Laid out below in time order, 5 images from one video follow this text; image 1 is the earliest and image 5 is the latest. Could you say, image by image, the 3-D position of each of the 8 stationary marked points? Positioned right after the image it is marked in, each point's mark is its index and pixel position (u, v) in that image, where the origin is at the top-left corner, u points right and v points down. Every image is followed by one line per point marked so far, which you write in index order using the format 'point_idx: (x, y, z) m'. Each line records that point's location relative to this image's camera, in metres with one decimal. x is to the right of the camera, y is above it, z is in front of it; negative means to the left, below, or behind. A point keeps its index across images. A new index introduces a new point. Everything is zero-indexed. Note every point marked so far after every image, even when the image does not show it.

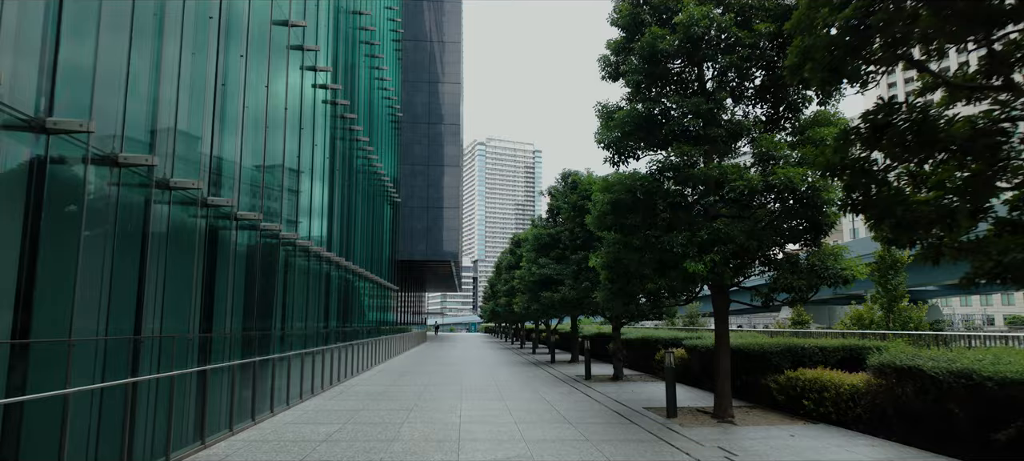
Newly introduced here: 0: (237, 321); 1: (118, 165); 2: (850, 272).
0: (-10.0, -3.4, +15.5) m
1: (-9.3, +1.5, +9.9) m
2: (+8.3, -1.0, +10.2) m
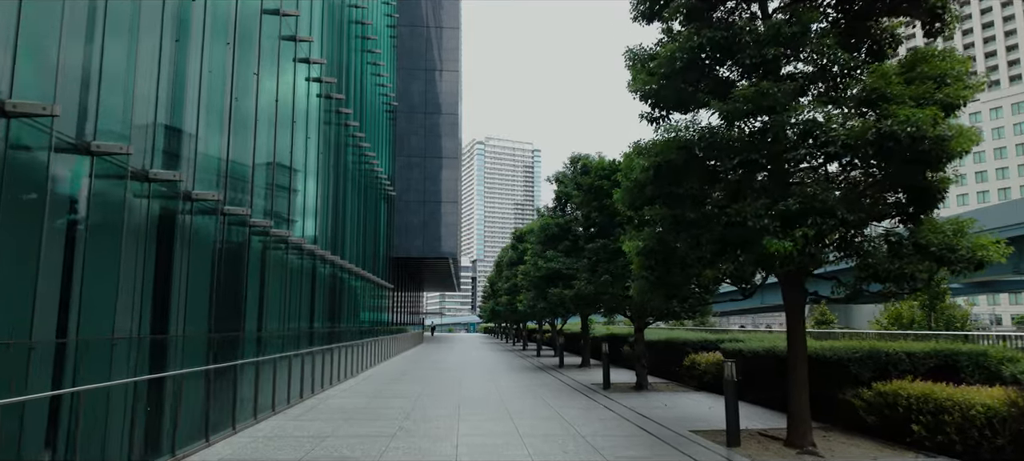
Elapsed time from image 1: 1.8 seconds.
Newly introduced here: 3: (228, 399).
0: (-9.7, -2.8, +12.9) m
1: (-9.0, +2.1, +7.3) m
2: (+8.5, -0.5, +7.6) m
3: (-7.8, -4.6, +11.2) m
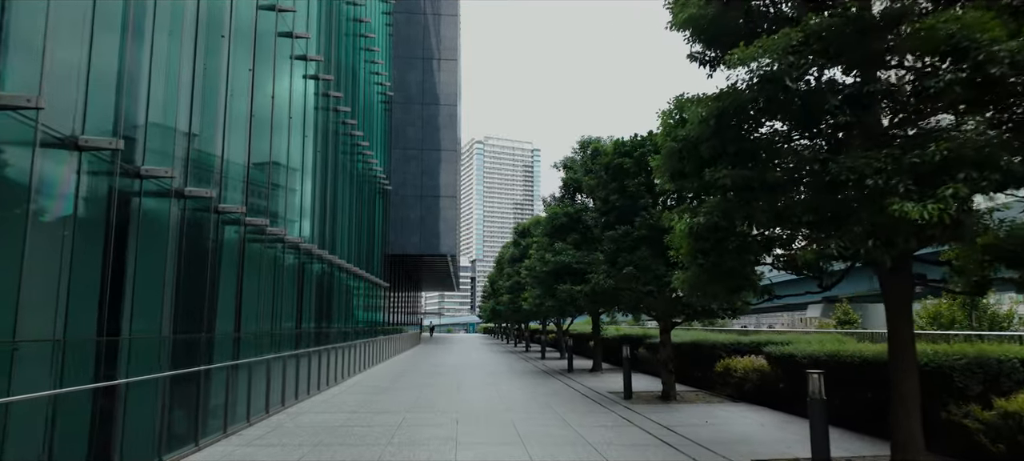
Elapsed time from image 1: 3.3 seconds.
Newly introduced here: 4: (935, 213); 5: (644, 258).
0: (-9.5, -2.3, +10.7) m
1: (-8.8, +2.6, +5.2) m
2: (+8.8, 0.0, +5.6) m
3: (-7.5, -4.1, +9.1) m
4: (+4.8, +0.2, +4.8) m
5: (+4.0, -0.8, +12.8) m
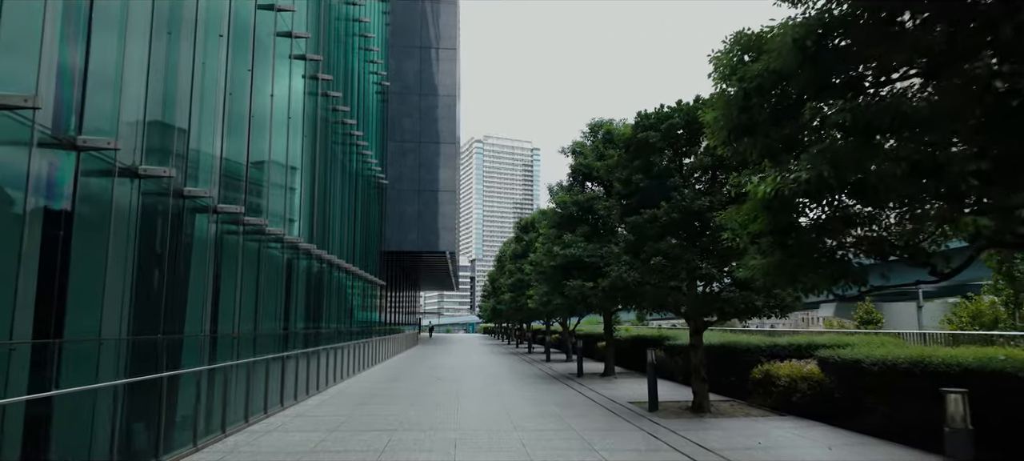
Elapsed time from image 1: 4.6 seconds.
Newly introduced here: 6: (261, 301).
0: (-9.3, -1.9, +8.9) m
1: (-8.6, +3.0, +3.3) m
2: (+9.0, +0.4, +3.7) m
3: (-7.3, -3.7, +7.2) m
4: (+5.0, +0.6, +2.9) m
5: (+4.2, -0.4, +10.9) m
6: (-10.3, -2.8, +16.6) m
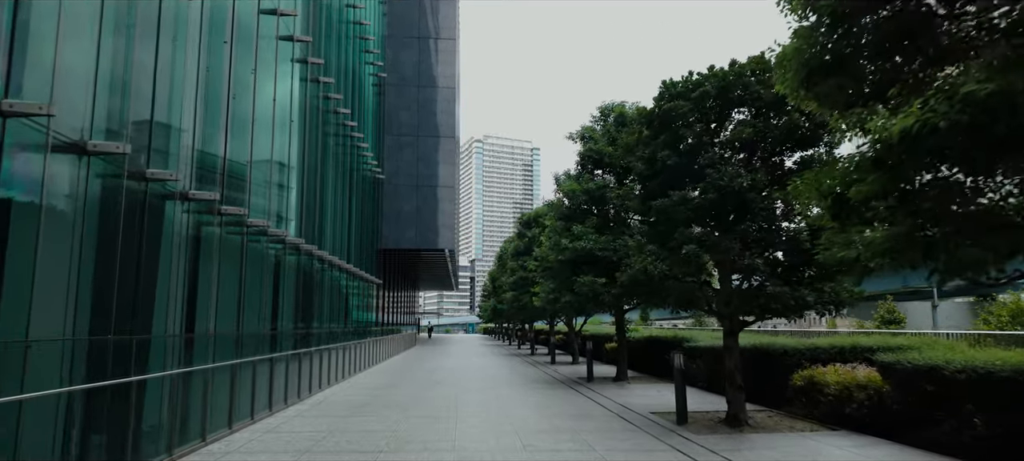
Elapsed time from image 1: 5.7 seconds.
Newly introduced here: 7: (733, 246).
0: (-9.1, -1.5, +7.3) m
1: (-8.4, +3.3, +1.8) m
2: (+9.2, +0.8, +2.2) m
3: (-7.2, -3.3, +5.6) m
4: (+5.2, +1.0, +1.4) m
5: (+4.4, -0.1, +9.4) m
6: (-10.1, -2.4, +15.0) m
7: (+4.9, -0.4, +9.2) m
